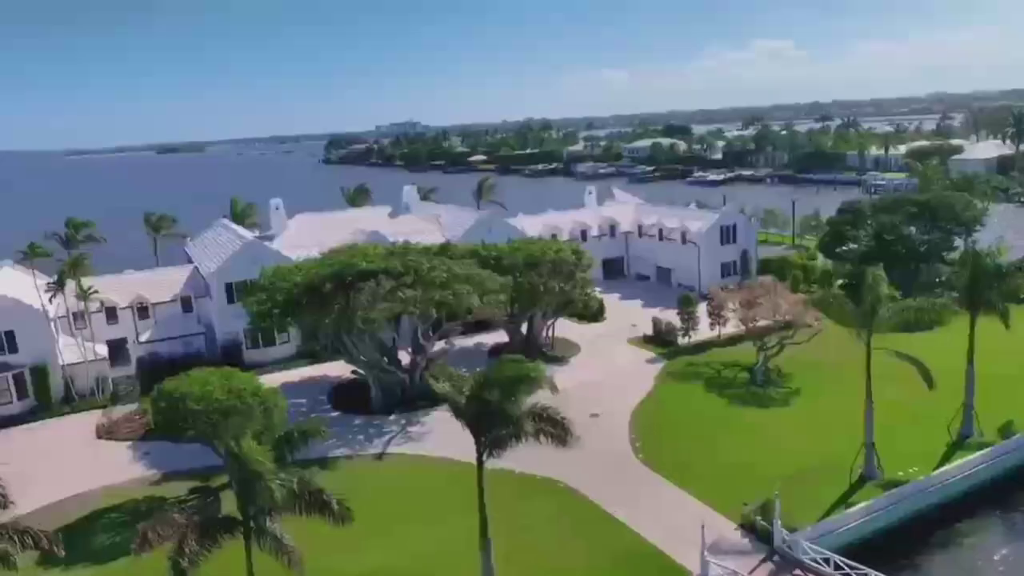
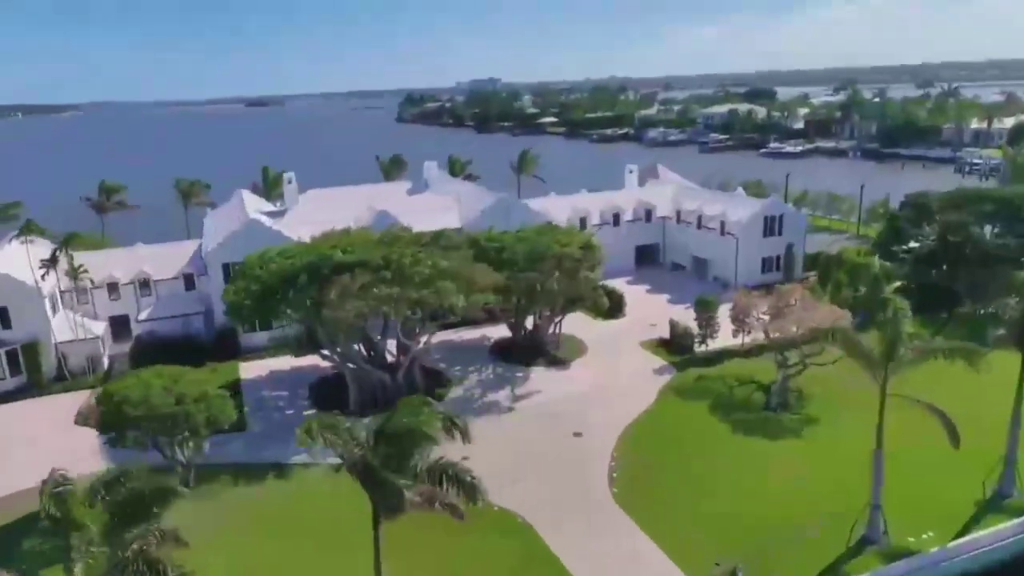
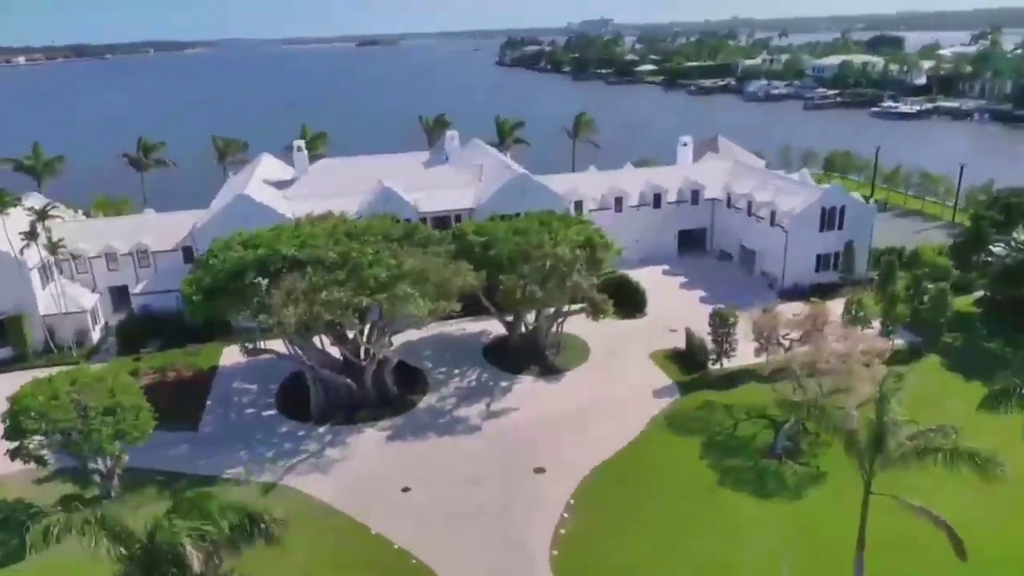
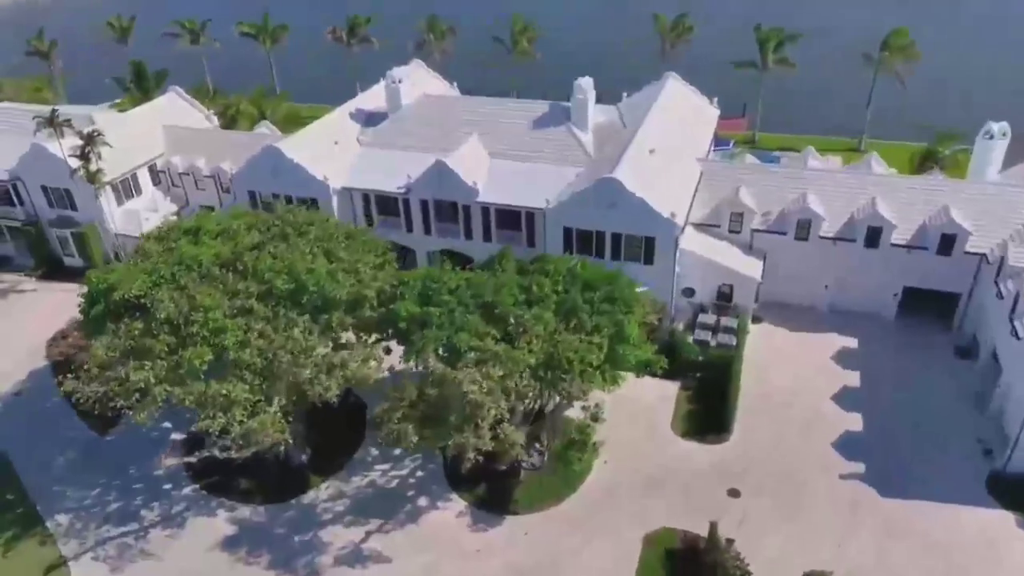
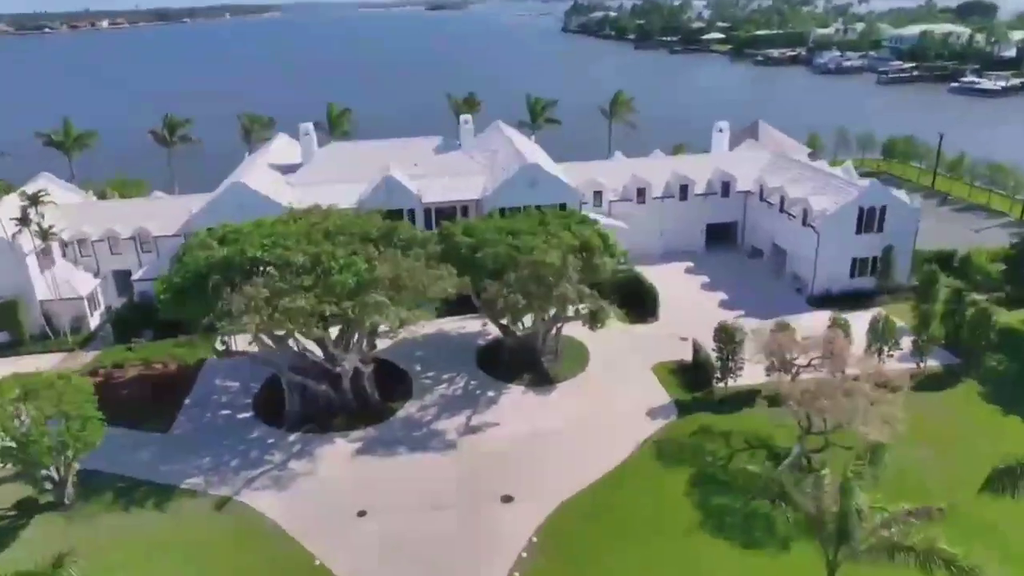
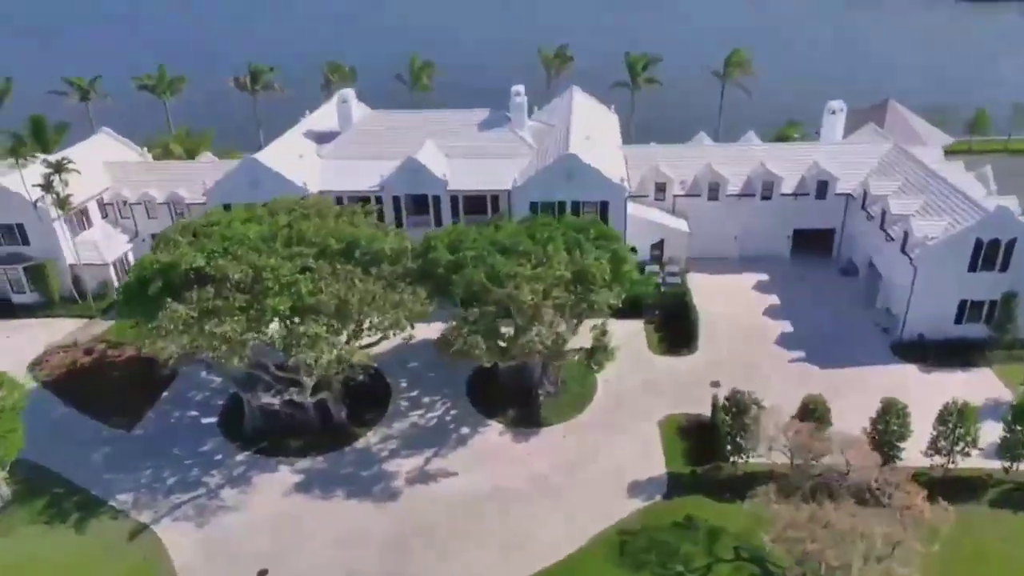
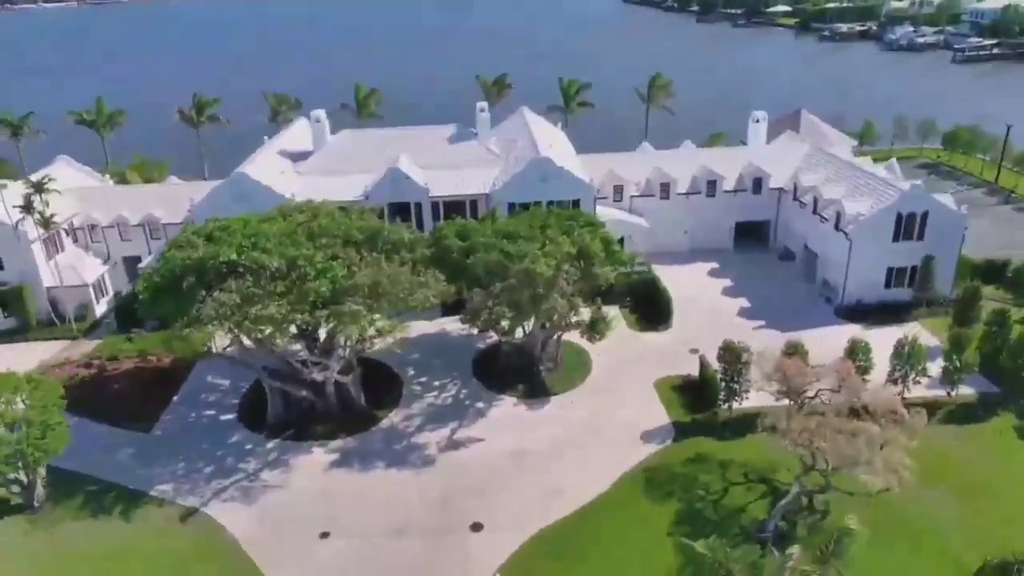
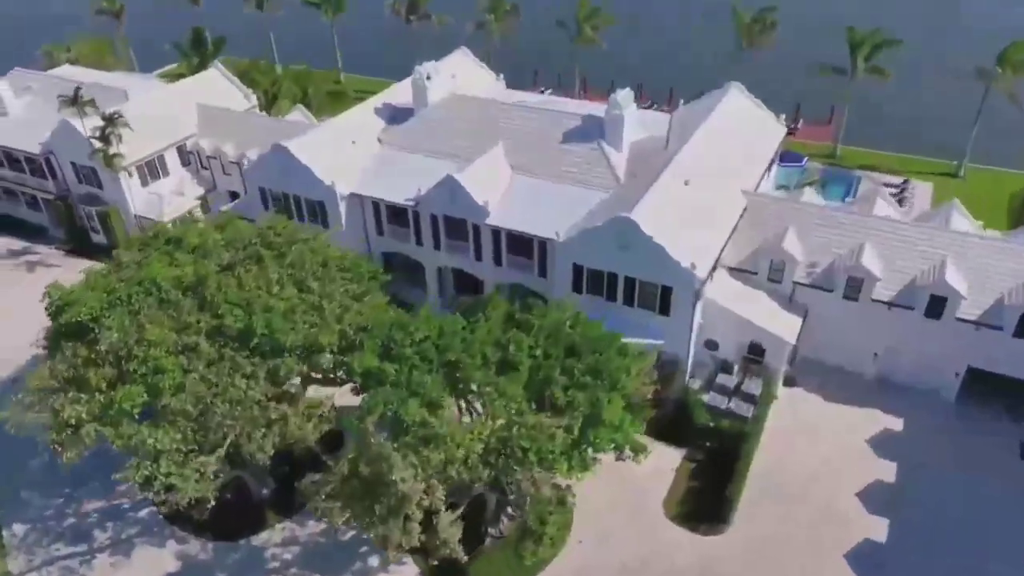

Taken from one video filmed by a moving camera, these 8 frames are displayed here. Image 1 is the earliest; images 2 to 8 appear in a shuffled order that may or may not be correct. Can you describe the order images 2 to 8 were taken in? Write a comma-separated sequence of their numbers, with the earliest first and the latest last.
2, 3, 5, 7, 6, 4, 8
